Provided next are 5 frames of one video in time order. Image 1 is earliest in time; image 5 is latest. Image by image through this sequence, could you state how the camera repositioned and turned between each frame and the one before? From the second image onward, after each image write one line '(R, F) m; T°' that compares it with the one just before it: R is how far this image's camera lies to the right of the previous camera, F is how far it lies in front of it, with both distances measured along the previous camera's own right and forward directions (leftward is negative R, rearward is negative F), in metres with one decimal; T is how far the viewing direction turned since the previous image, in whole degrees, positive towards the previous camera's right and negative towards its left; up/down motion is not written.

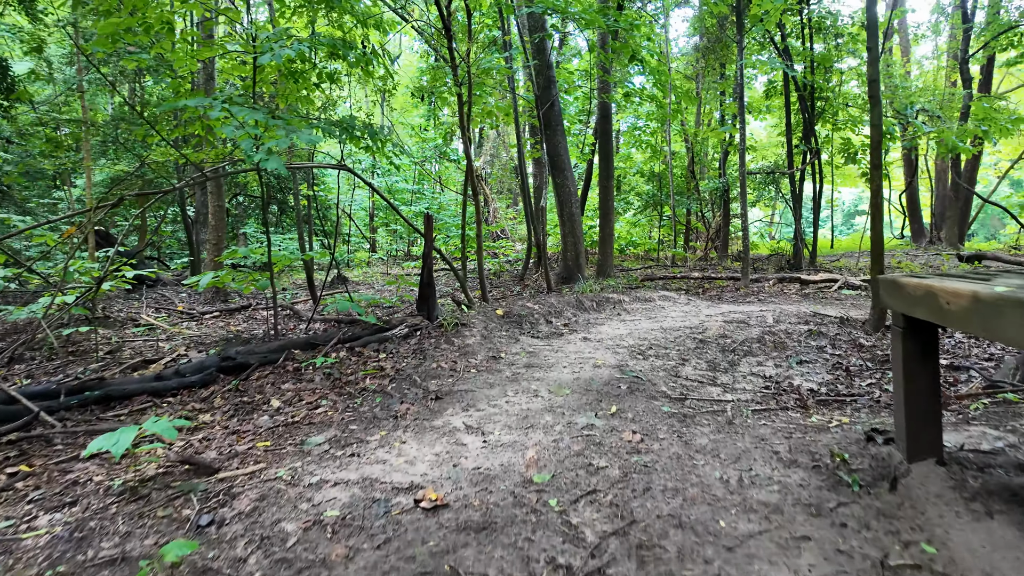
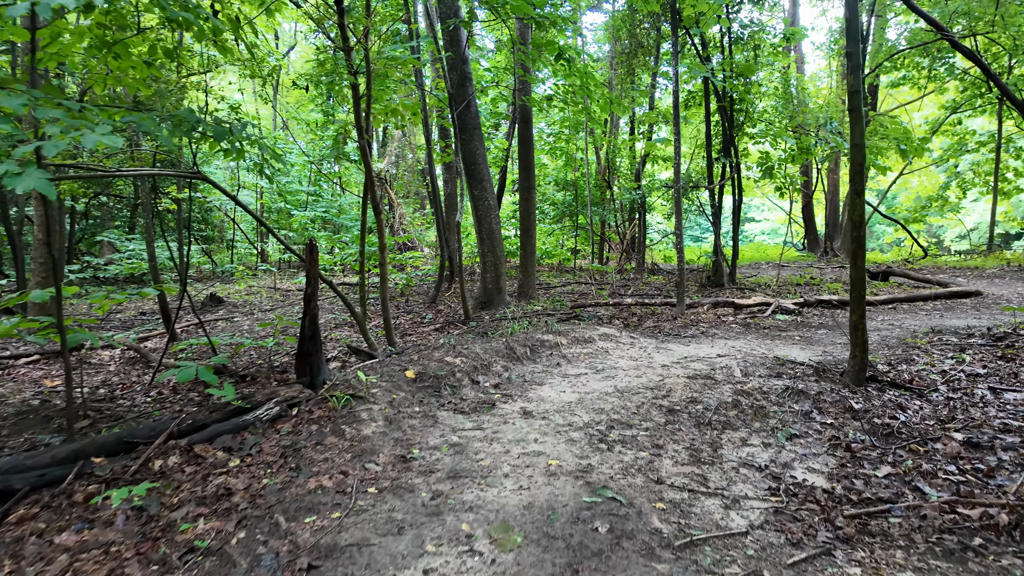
(0.0, +0.9) m; +9°
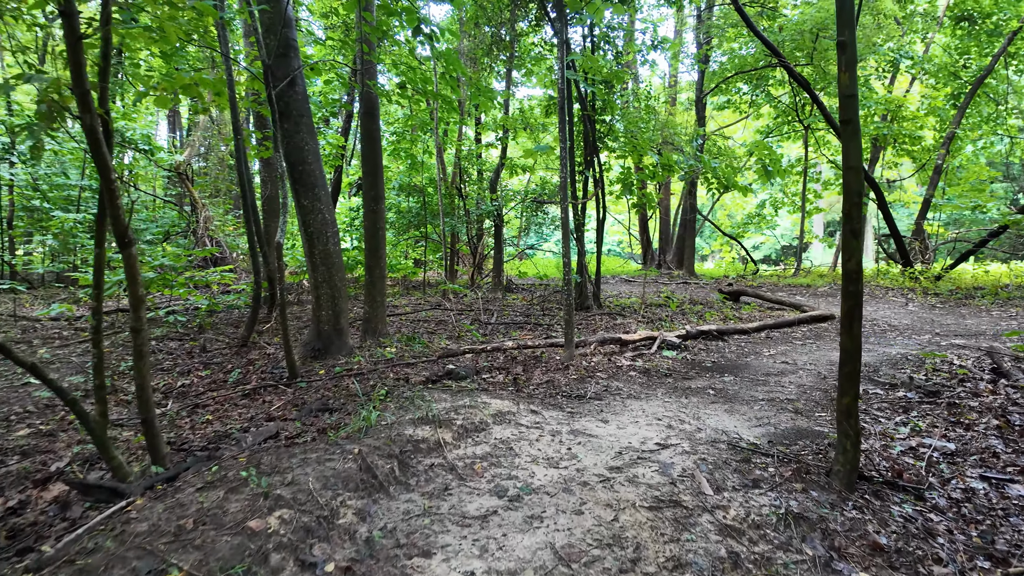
(-0.1, +1.3) m; +16°
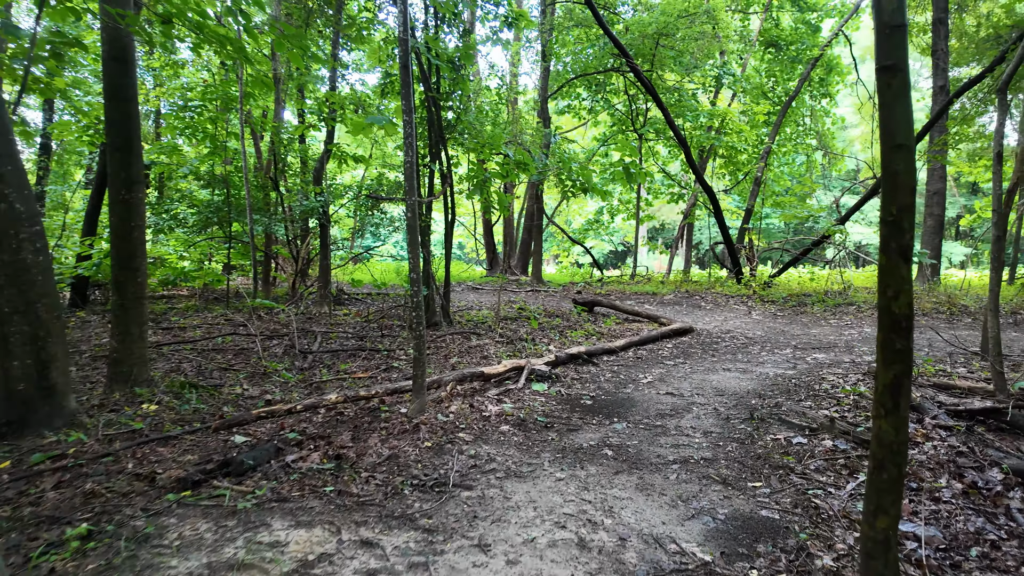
(+0.1, +1.2) m; +16°
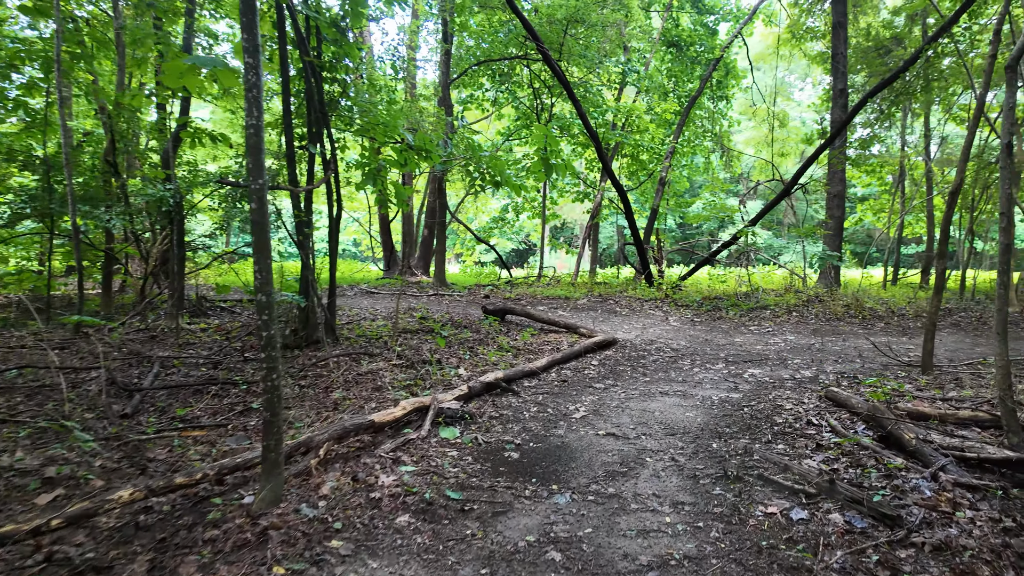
(0.0, +1.0) m; +10°
